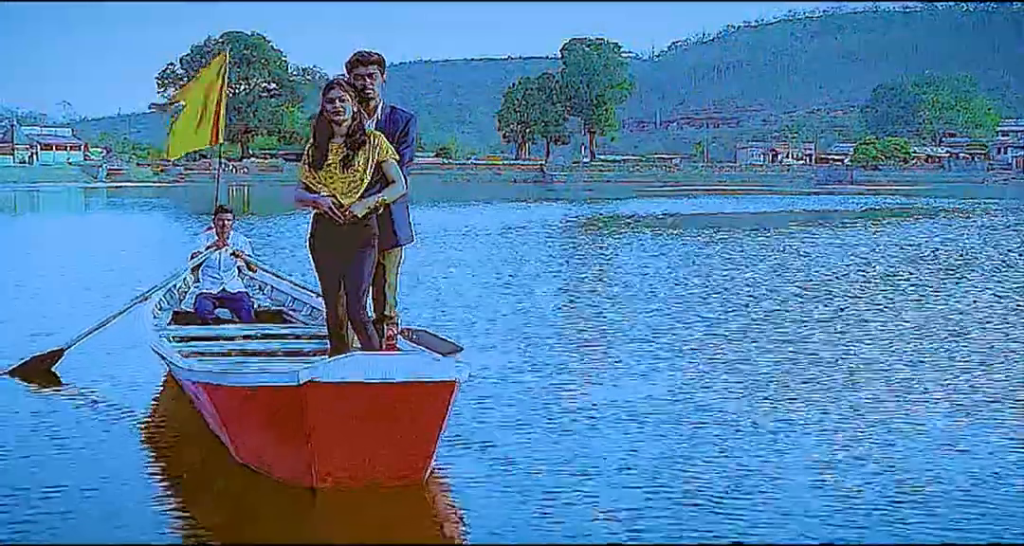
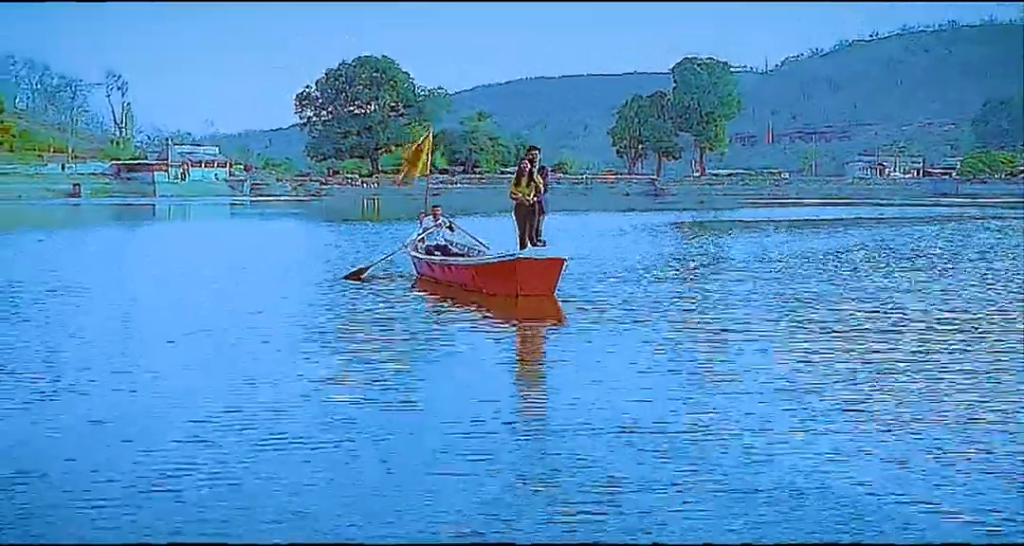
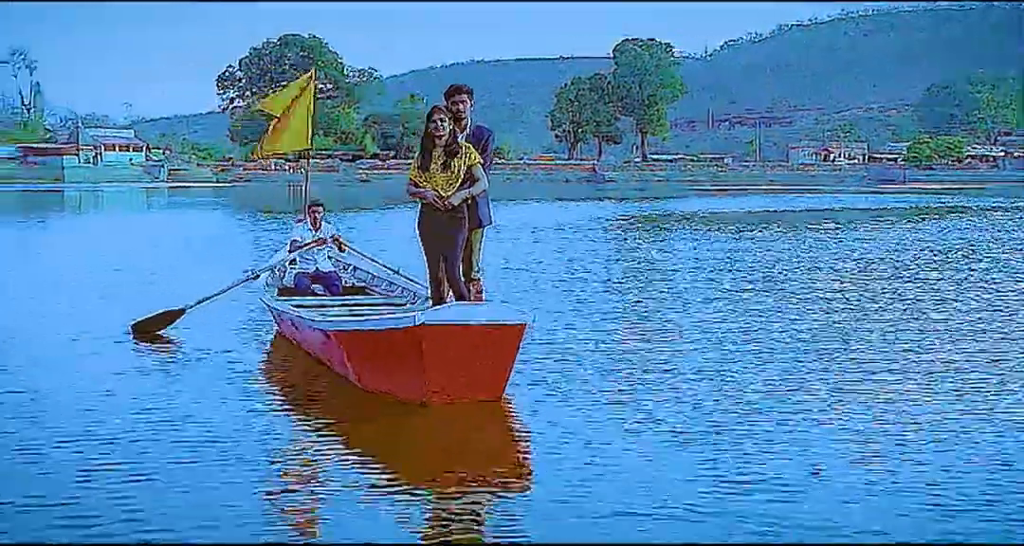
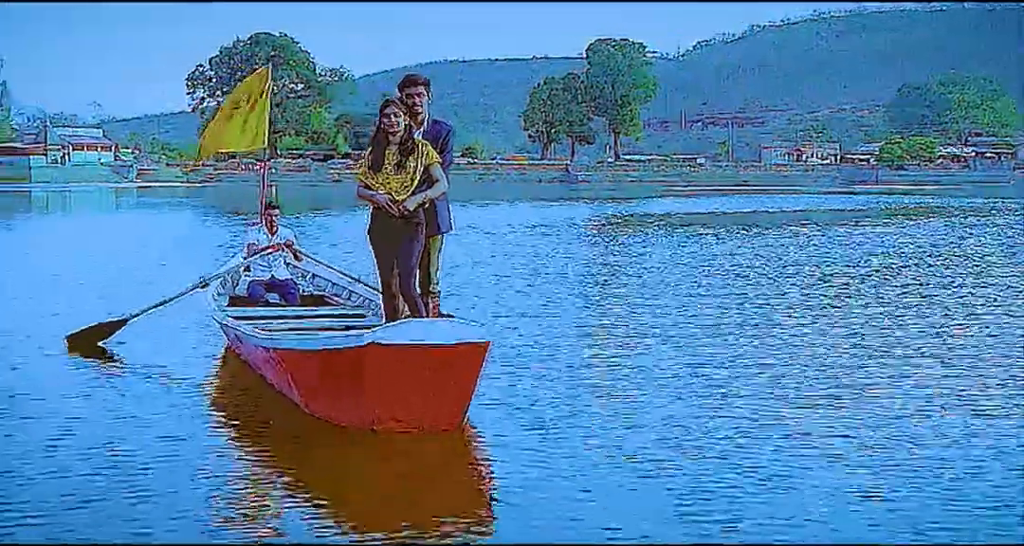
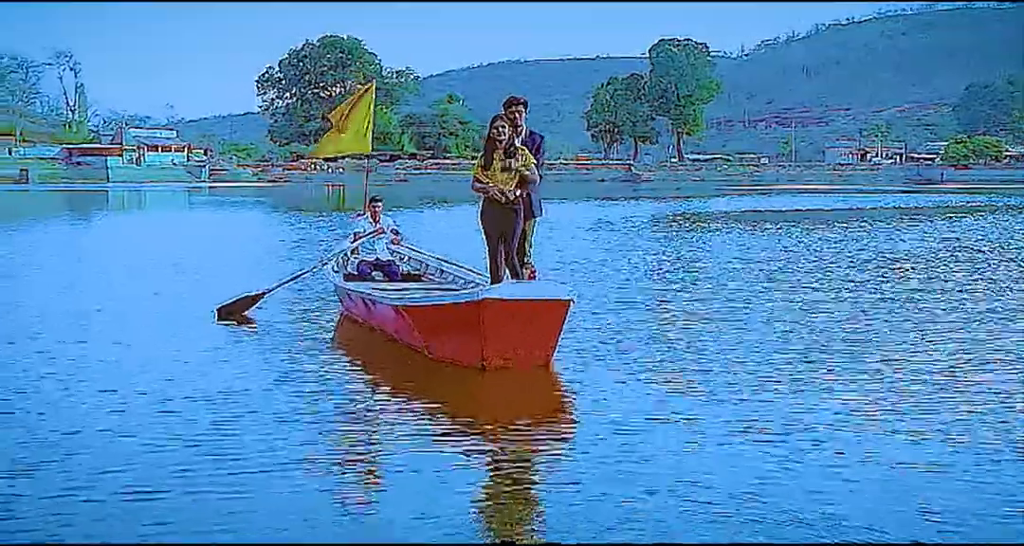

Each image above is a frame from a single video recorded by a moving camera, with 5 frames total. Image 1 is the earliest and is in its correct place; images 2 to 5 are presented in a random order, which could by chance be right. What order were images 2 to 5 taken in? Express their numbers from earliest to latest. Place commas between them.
4, 3, 5, 2
